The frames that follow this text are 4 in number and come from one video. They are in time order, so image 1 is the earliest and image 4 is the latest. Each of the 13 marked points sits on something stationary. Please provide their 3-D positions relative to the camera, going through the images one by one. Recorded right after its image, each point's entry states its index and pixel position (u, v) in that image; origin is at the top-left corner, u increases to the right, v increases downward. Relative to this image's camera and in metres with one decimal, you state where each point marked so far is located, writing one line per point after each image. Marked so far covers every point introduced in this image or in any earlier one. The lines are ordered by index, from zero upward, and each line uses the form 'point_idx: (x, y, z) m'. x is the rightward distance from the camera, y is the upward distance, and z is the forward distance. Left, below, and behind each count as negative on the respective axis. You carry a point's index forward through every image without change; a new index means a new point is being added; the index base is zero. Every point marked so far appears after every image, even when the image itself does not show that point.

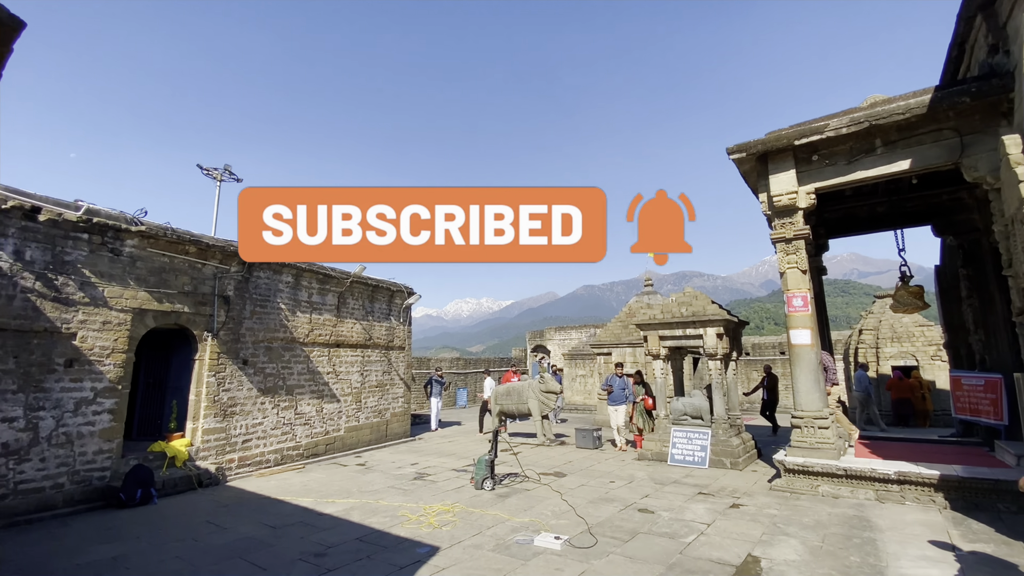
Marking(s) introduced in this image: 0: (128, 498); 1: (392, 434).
0: (-5.5, -3.0, +6.6) m
1: (-3.2, -4.0, +12.7) m
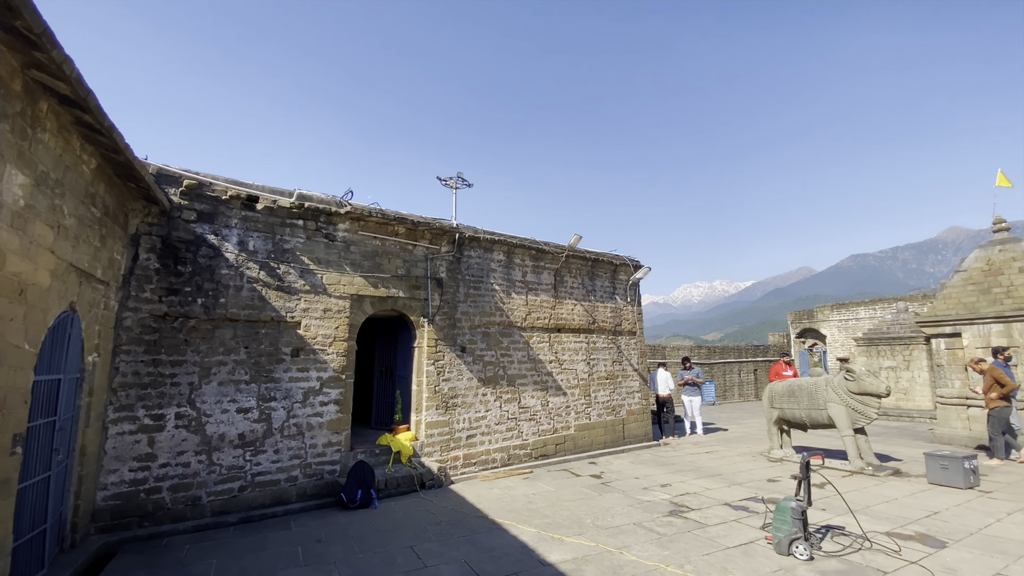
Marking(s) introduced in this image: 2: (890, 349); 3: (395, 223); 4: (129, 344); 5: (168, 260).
0: (-2.1, -2.8, +6.1) m
1: (+2.7, -3.4, +10.5) m
2: (+12.4, -2.0, +15.2) m
3: (-1.9, +1.0, +7.5) m
4: (-4.5, -0.7, +5.5) m
5: (-4.3, +0.3, +5.8) m
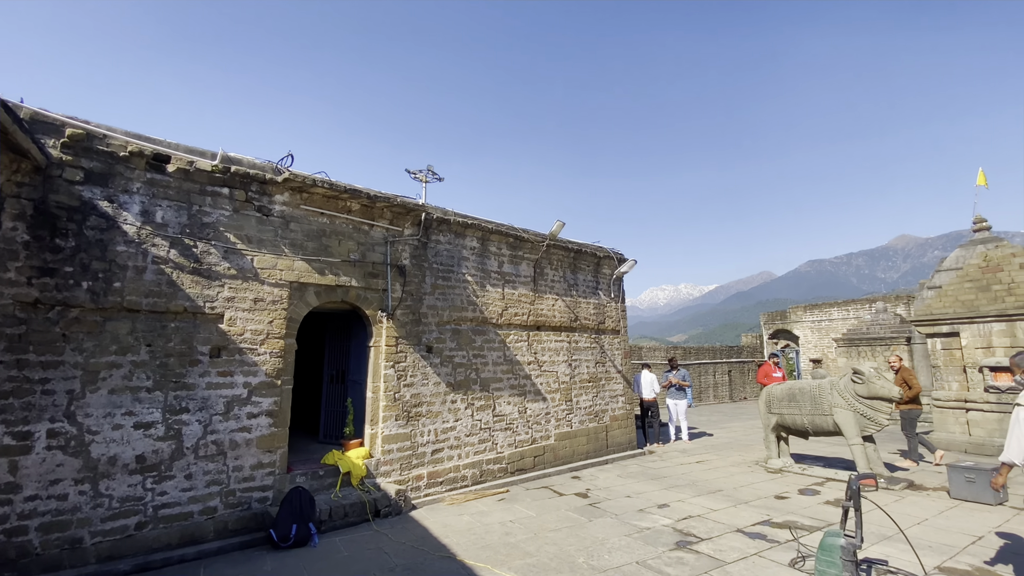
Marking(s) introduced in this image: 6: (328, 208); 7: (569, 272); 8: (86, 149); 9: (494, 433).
0: (-2.4, -2.6, +4.9) m
1: (+2.1, -3.2, +9.5) m
2: (+11.5, -2.0, +14.9) m
3: (-2.2, +1.2, +6.3) m
4: (-4.8, -0.5, +4.1) m
5: (-4.5, +0.5, +4.5) m
6: (-2.5, +1.1, +6.3) m
7: (+1.2, +0.3, +9.4) m
8: (-4.3, +1.4, +4.7) m
9: (-0.3, -2.4, +7.5) m
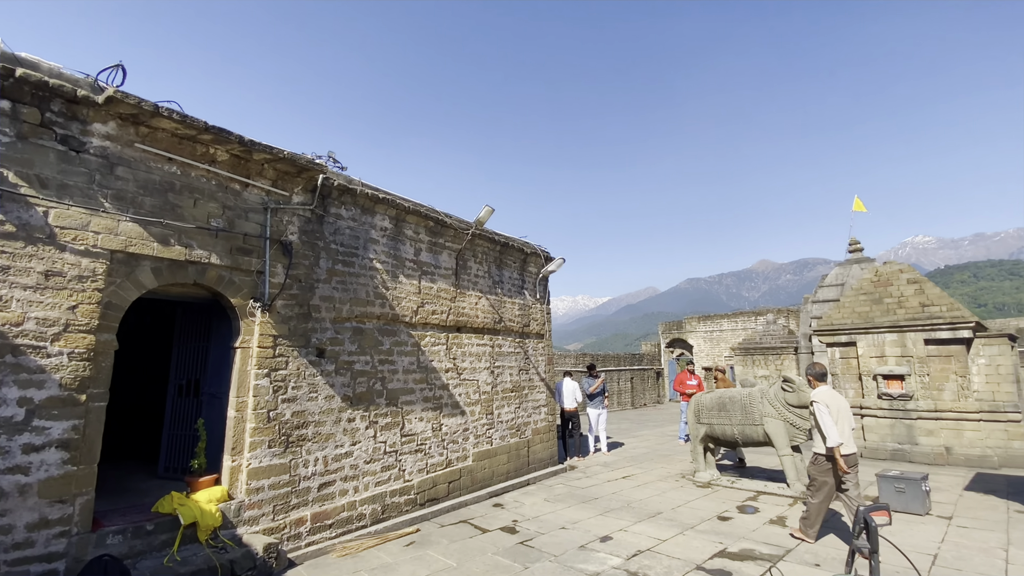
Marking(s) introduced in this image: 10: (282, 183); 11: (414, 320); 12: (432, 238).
0: (-3.0, -2.4, +3.1) m
1: (+0.5, -3.2, +8.6) m
2: (+8.6, -2.4, +15.8) m
3: (-3.0, +1.4, +4.6) m
4: (-5.1, -0.1, +1.9) m
5: (-4.9, +0.9, +2.3) m
6: (-3.2, +1.3, +4.5) m
7: (-0.3, +0.4, +8.3) m
8: (-4.7, +1.7, +2.6) m
9: (-1.5, -2.2, +6.1) m
10: (-2.6, +1.2, +5.3) m
11: (-1.4, -0.4, +6.6) m
12: (-1.2, +0.8, +7.1) m
